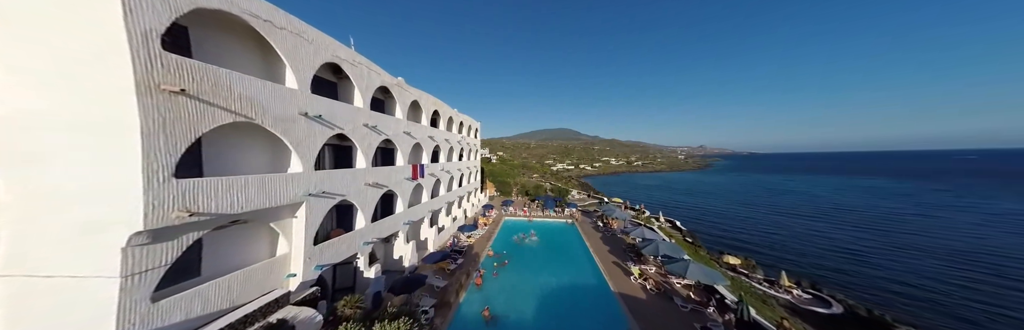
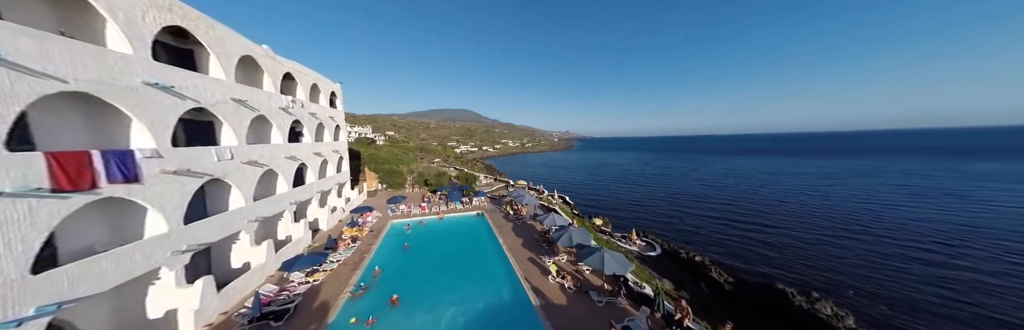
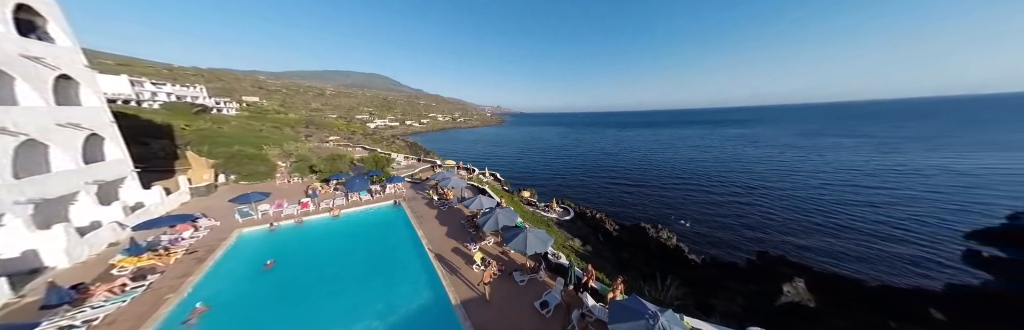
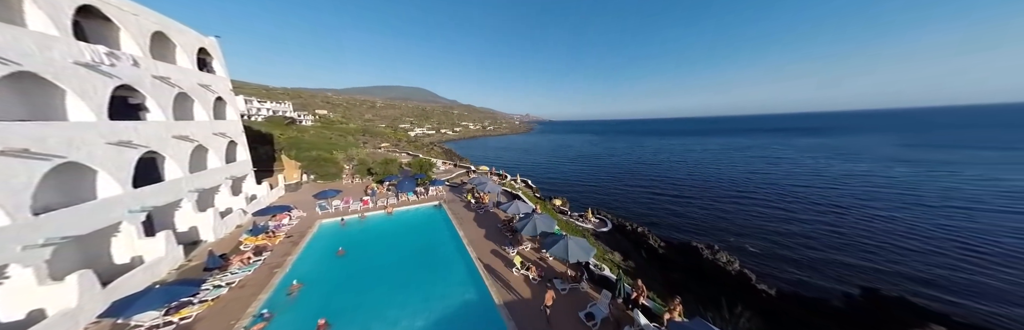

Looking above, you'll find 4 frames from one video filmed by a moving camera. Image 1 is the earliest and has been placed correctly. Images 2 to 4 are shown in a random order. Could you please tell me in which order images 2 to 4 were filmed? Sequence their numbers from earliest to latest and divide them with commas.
2, 4, 3
